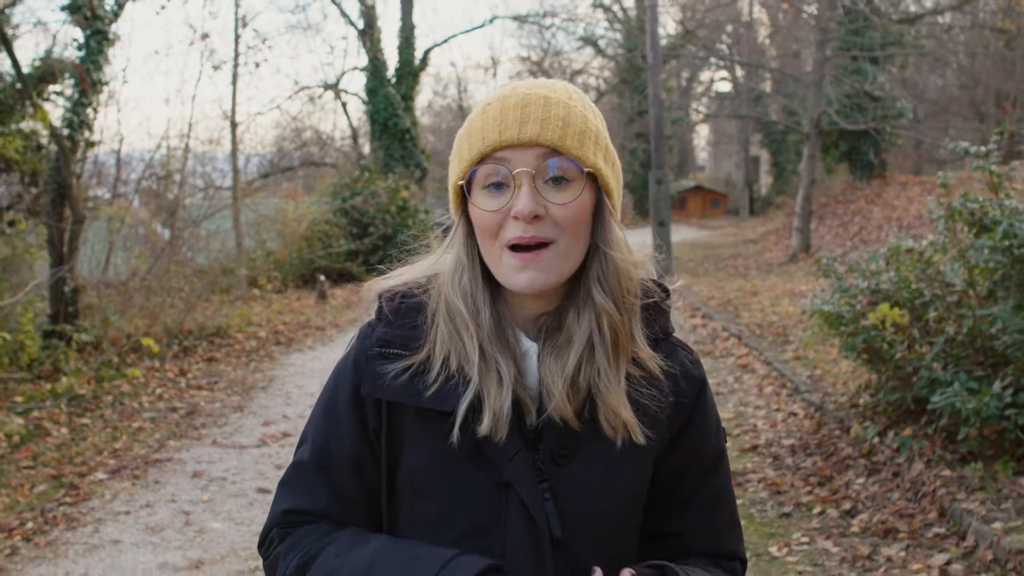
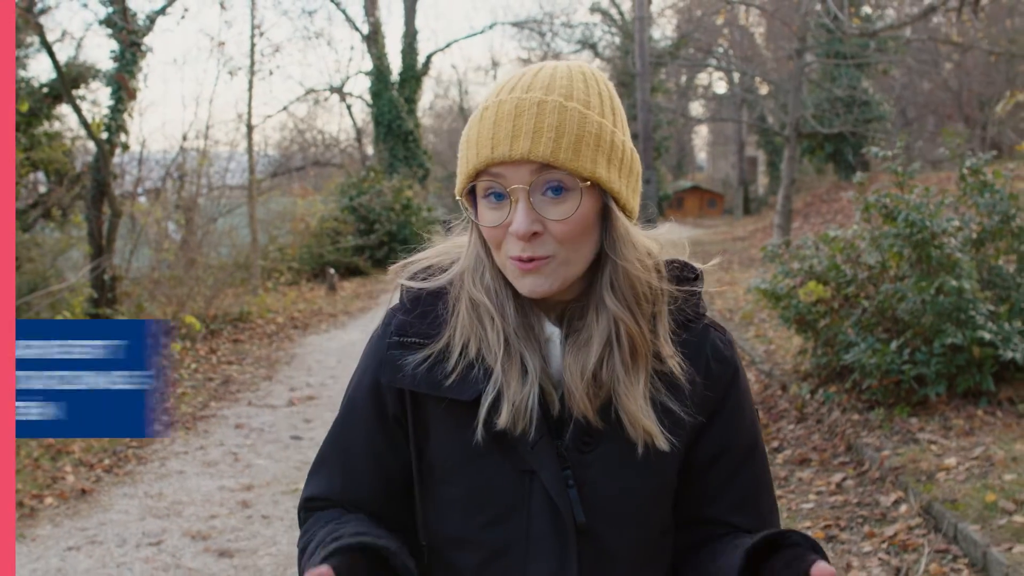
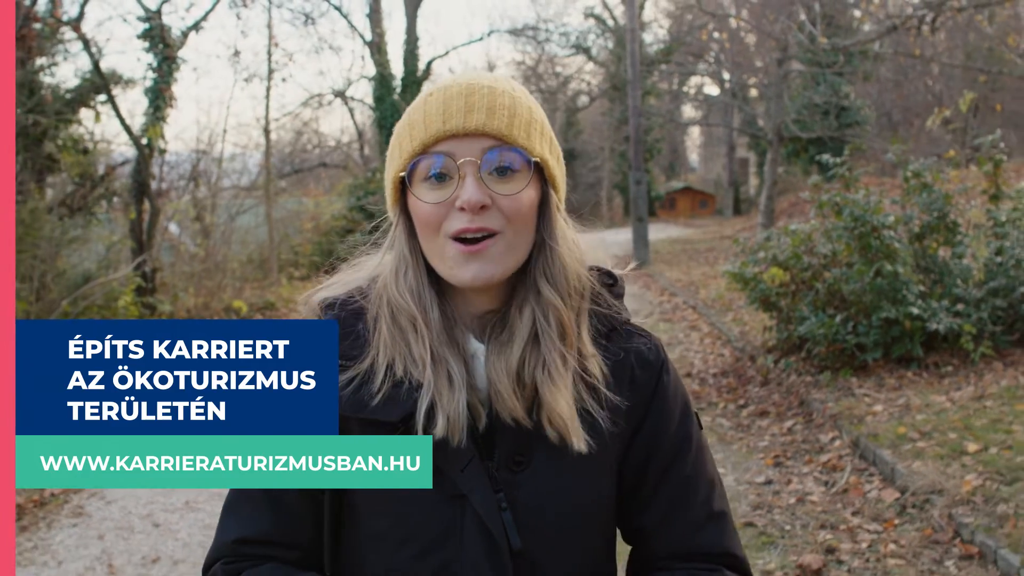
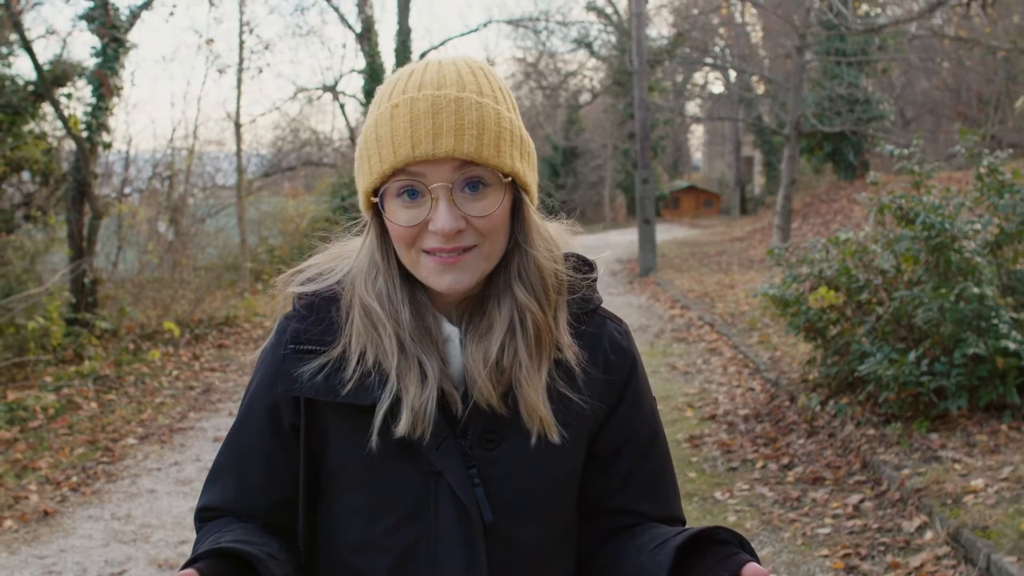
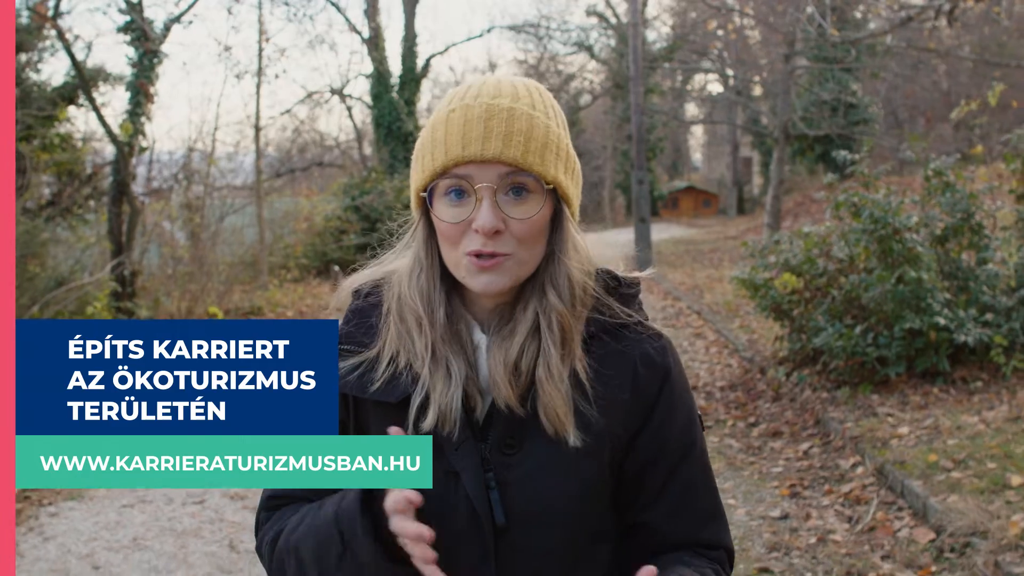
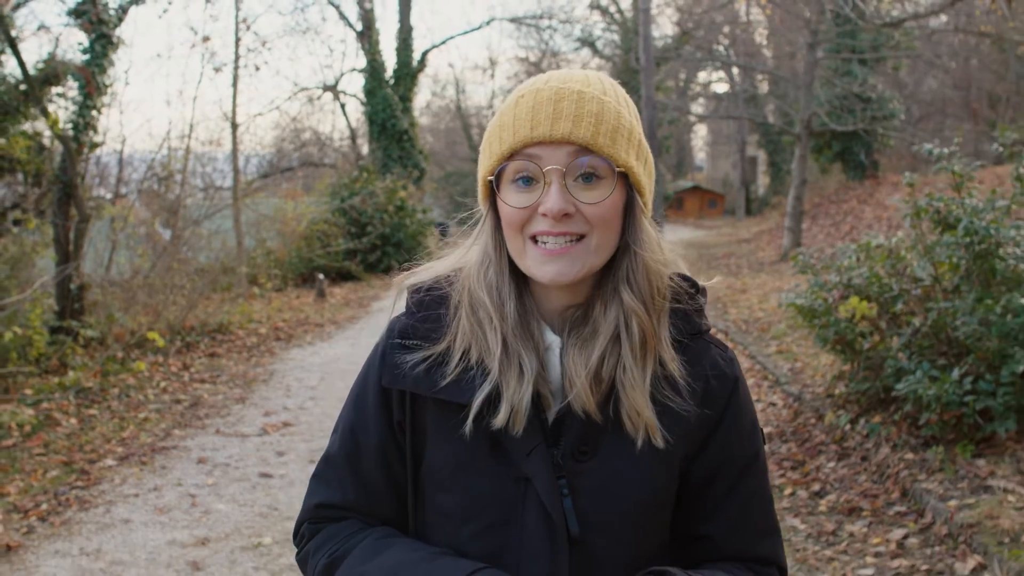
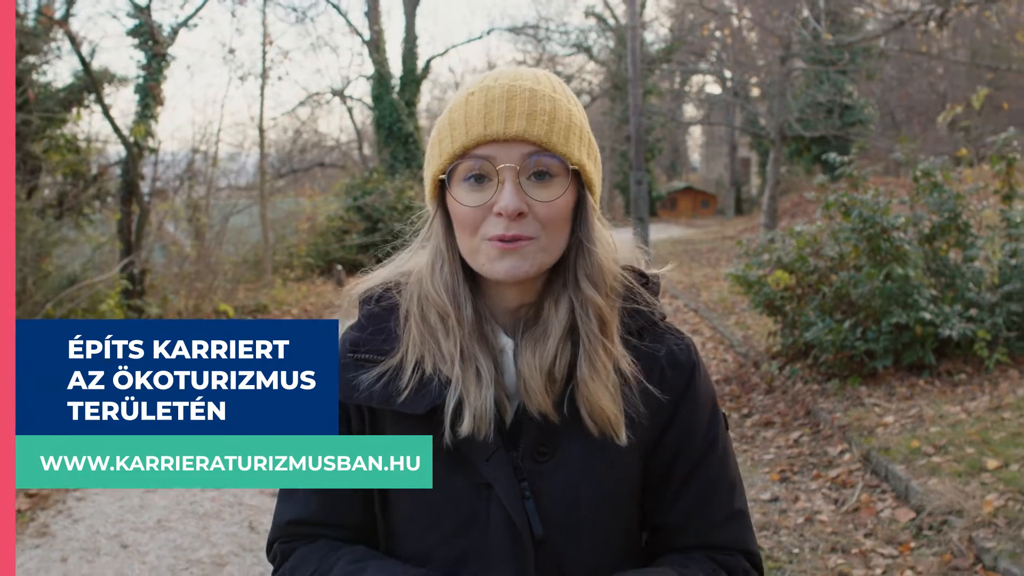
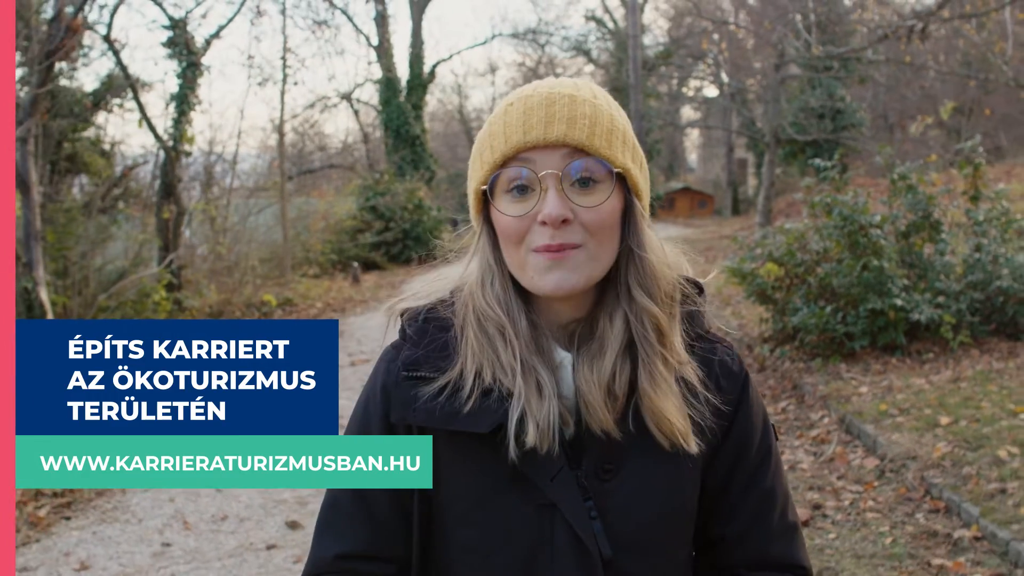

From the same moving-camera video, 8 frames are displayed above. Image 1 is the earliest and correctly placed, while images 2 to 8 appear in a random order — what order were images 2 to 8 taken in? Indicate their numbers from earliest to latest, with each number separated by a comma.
6, 4, 2, 5, 7, 3, 8
